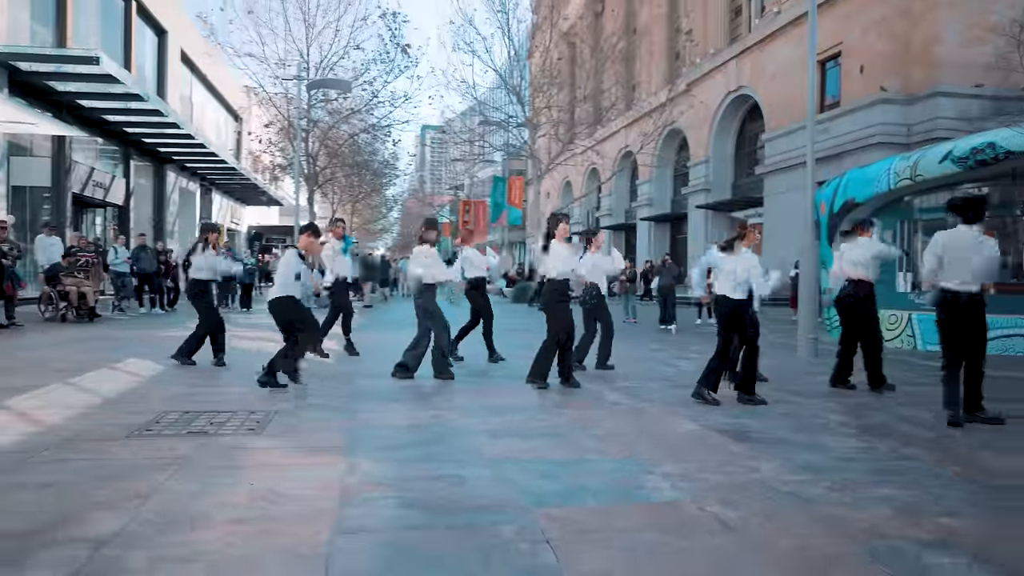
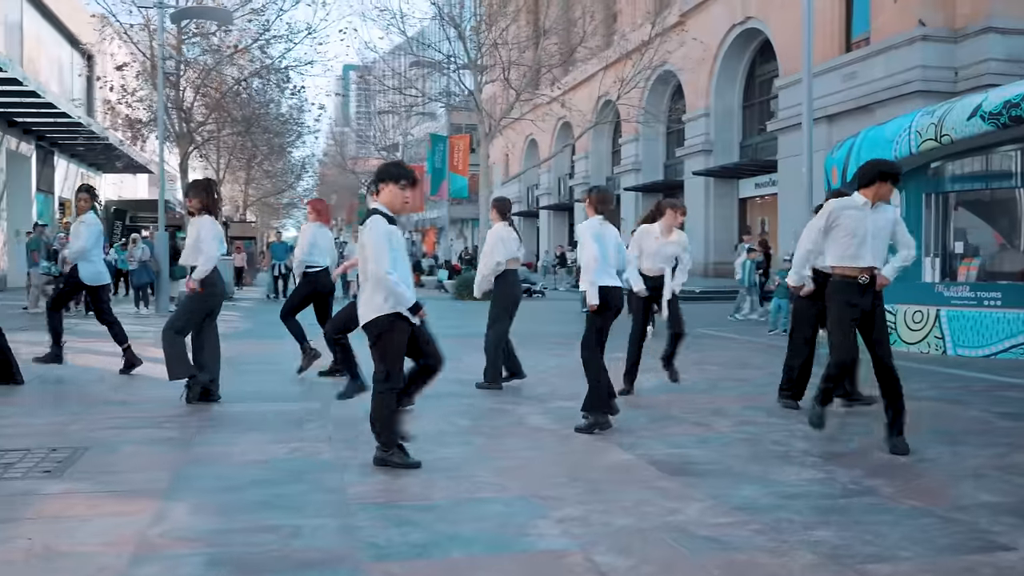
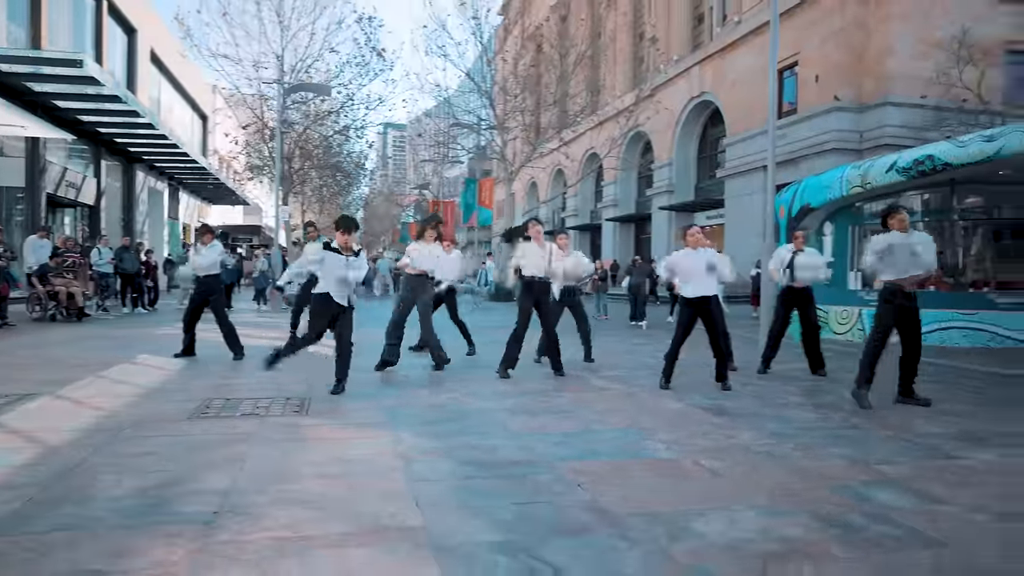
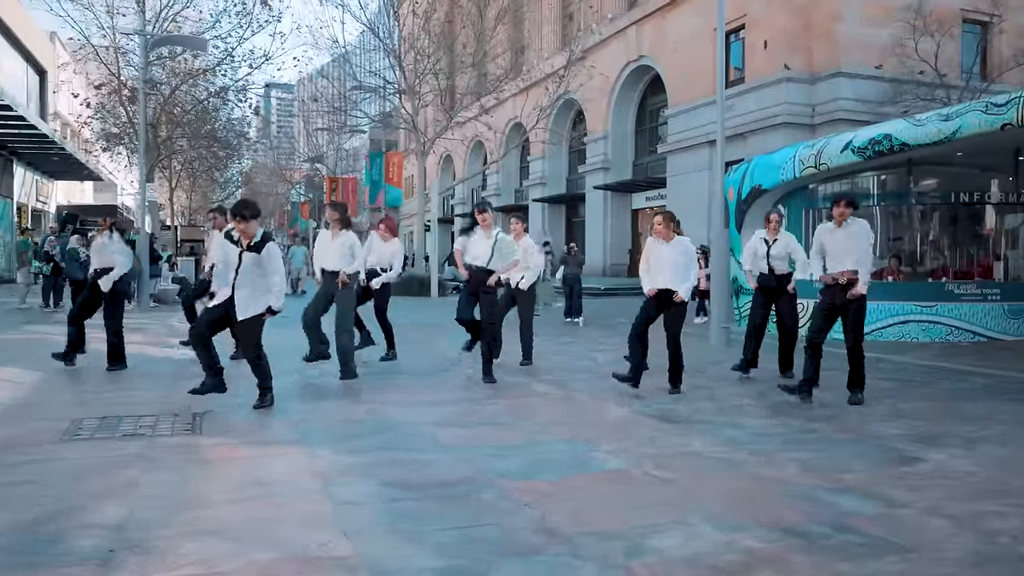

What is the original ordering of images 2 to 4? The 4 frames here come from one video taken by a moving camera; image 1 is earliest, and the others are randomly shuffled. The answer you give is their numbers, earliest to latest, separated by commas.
3, 4, 2
